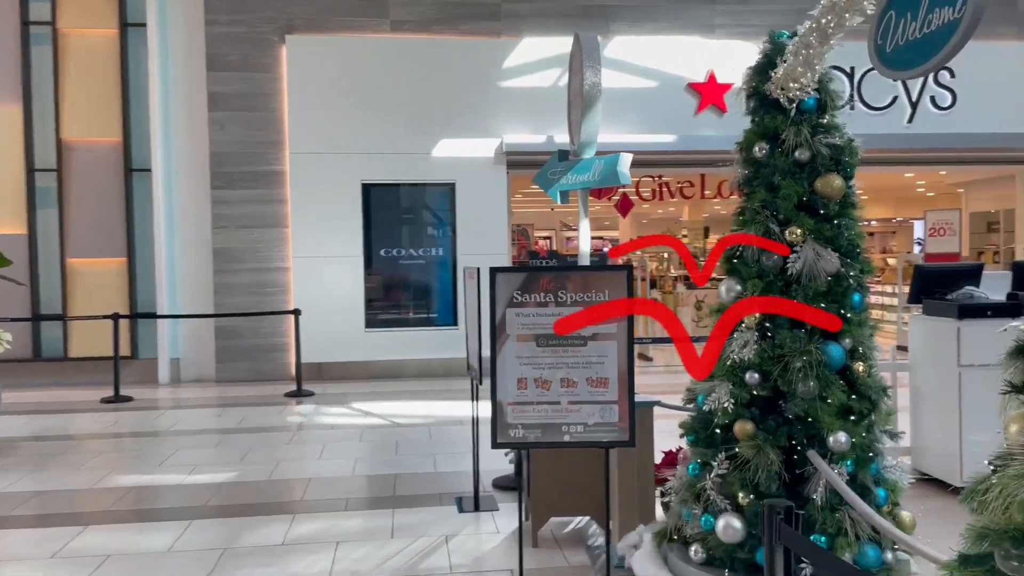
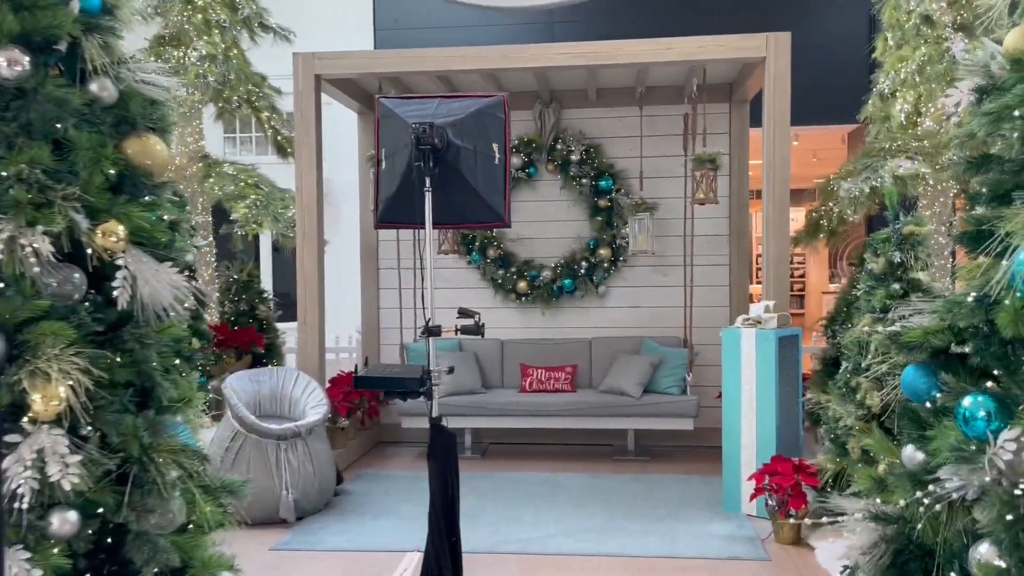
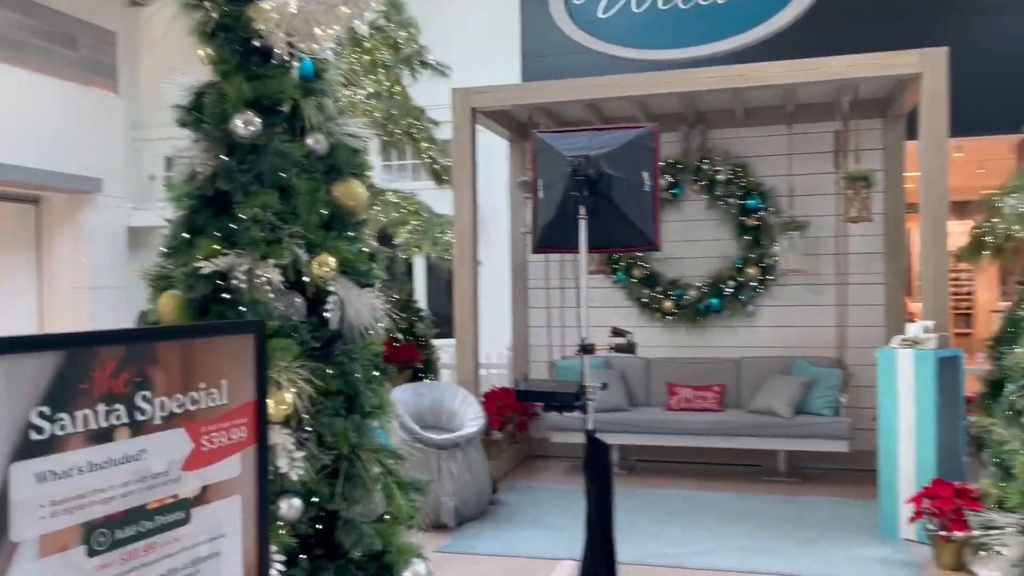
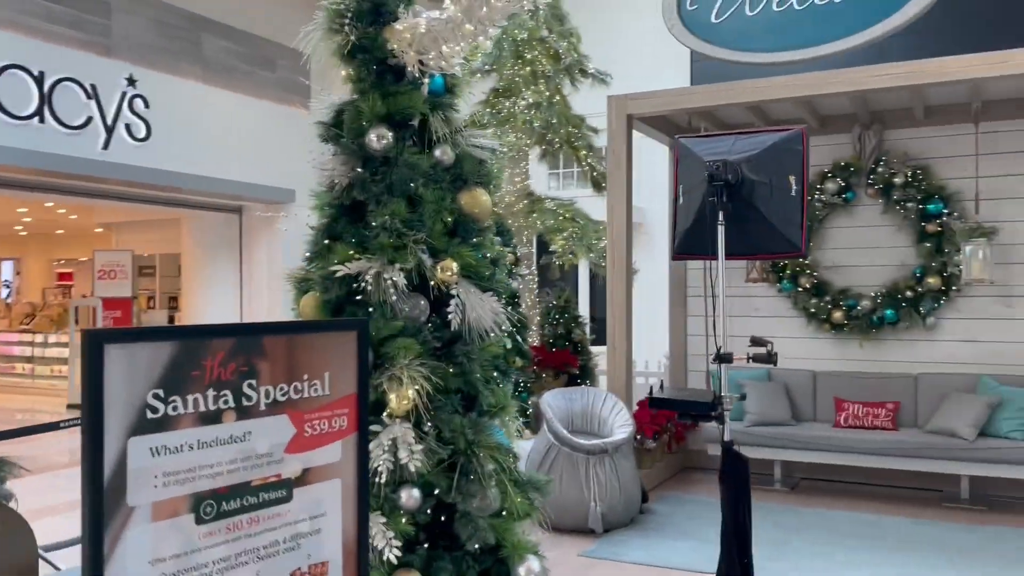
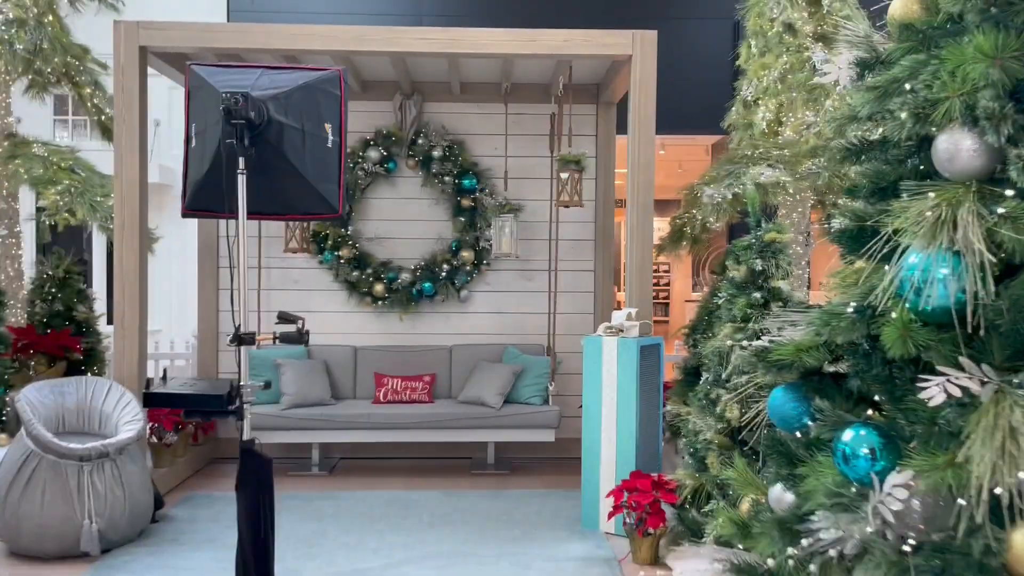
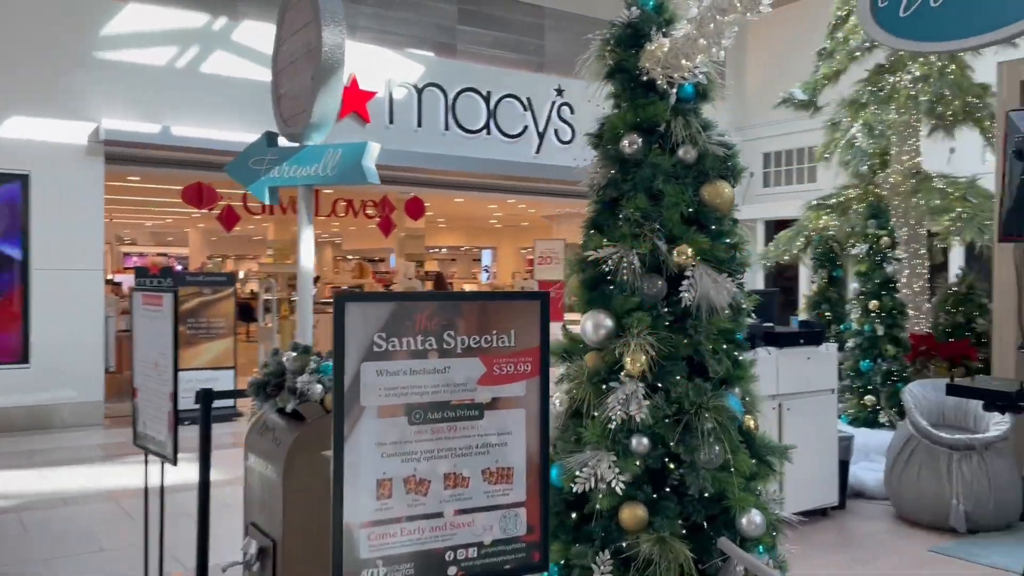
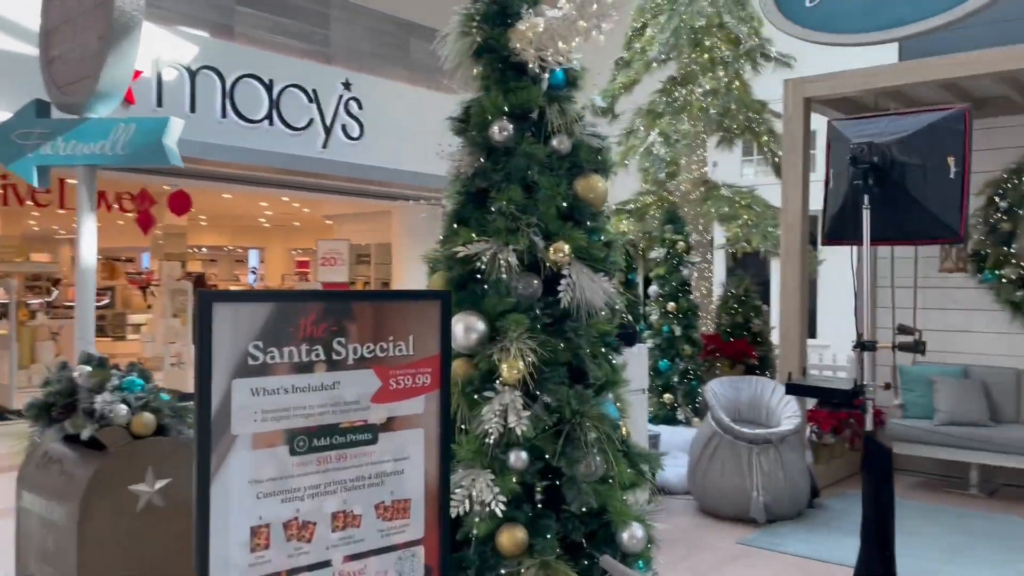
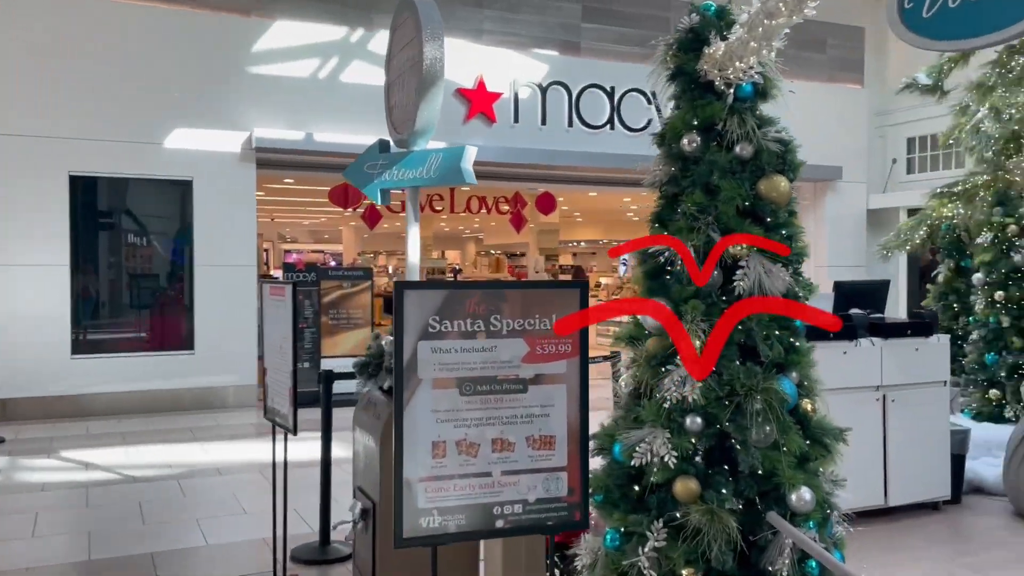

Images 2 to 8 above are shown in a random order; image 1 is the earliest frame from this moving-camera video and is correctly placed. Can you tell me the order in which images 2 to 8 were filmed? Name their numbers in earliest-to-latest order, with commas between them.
8, 6, 7, 4, 3, 2, 5
